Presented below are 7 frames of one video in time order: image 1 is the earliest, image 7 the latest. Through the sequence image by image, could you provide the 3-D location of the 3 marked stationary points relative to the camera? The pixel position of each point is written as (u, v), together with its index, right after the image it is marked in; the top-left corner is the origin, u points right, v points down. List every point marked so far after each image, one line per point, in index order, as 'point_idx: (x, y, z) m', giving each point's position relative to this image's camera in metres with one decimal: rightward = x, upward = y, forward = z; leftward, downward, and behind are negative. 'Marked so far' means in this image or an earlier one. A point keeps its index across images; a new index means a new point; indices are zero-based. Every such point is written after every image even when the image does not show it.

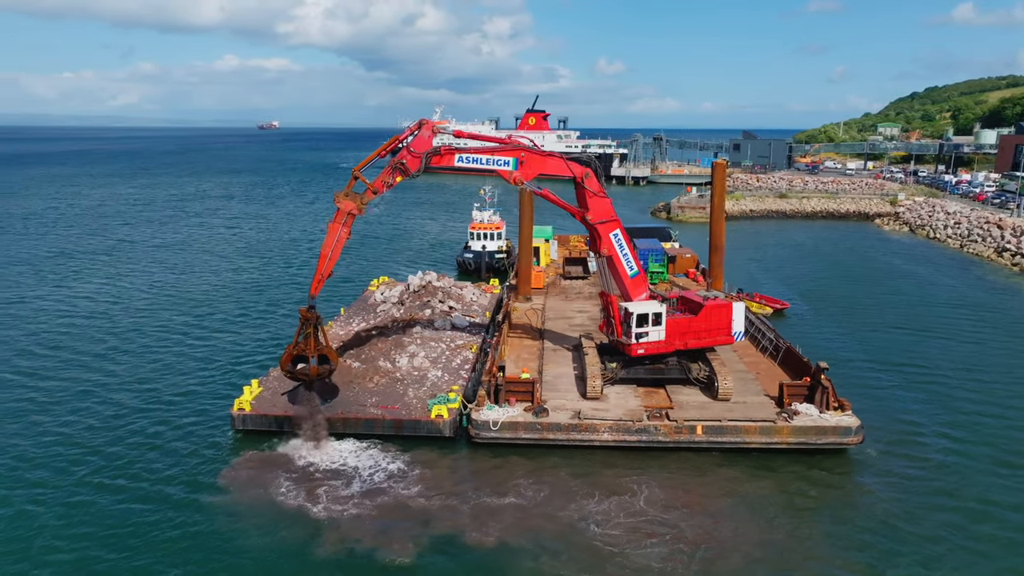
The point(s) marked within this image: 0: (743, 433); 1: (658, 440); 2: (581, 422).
0: (+6.3, -4.0, +19.2) m
1: (+4.0, -4.2, +19.4) m
2: (+1.9, -3.8, +19.6) m
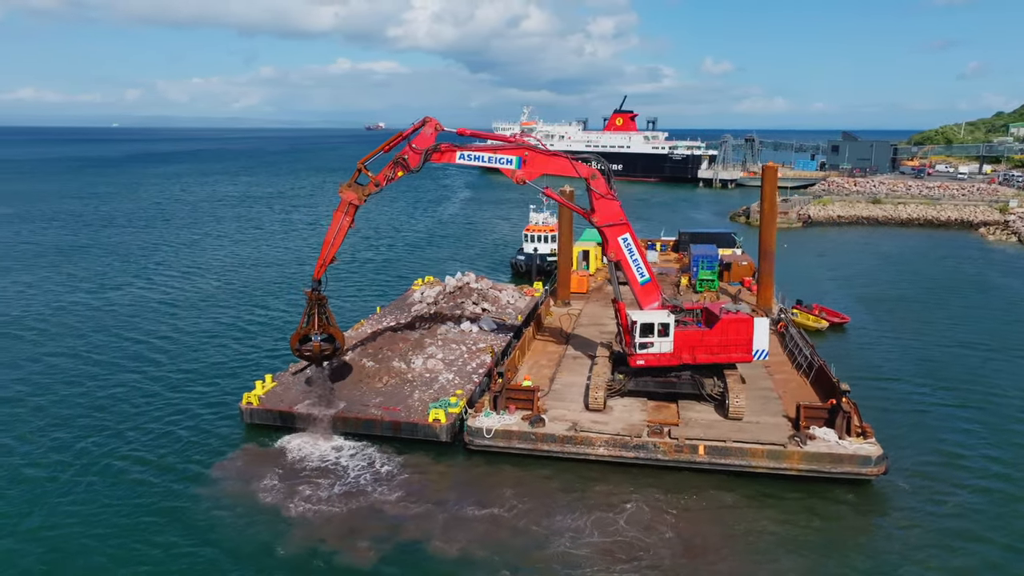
0: (+6.1, -4.3, +17.9) m
1: (+3.8, -4.4, +18.3) m
2: (+1.7, -3.9, +18.8) m
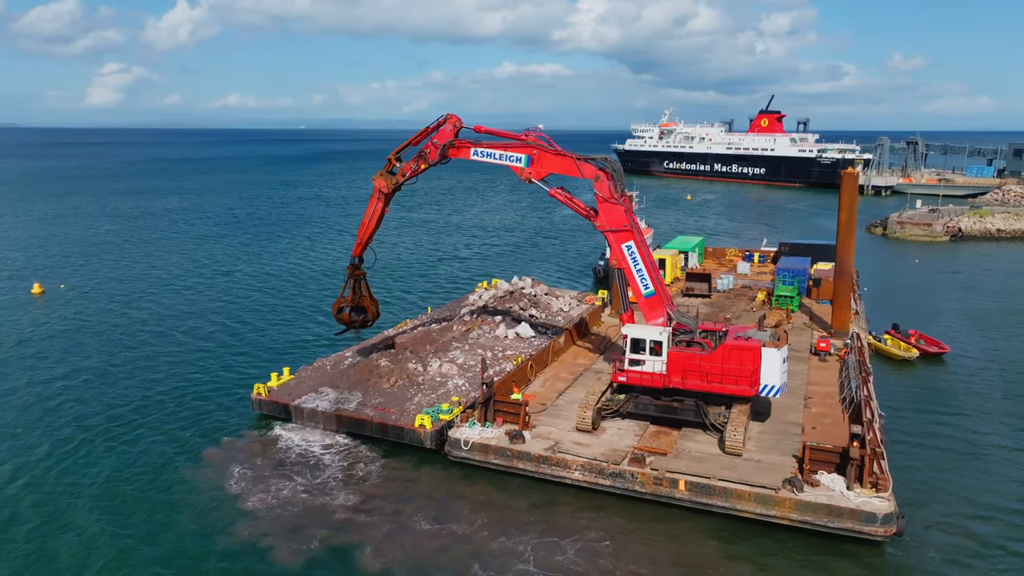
0: (+5.0, -4.7, +15.9) m
1: (+2.9, -4.8, +16.8) m
2: (+1.0, -4.2, +17.7) m
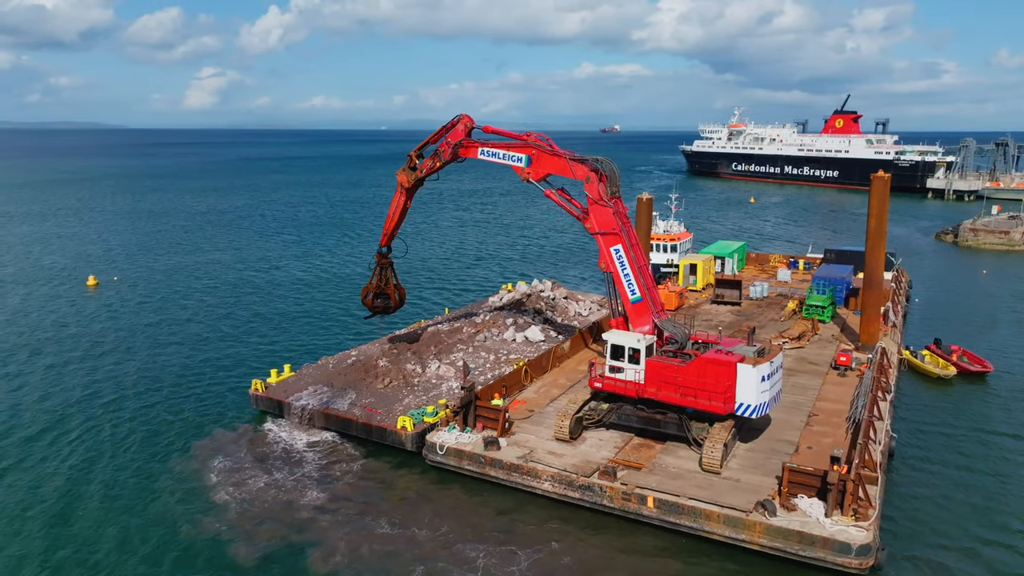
0: (+4.1, -4.9, +15.1) m
1: (+2.1, -5.0, +16.2) m
2: (+0.3, -4.3, +17.3) m
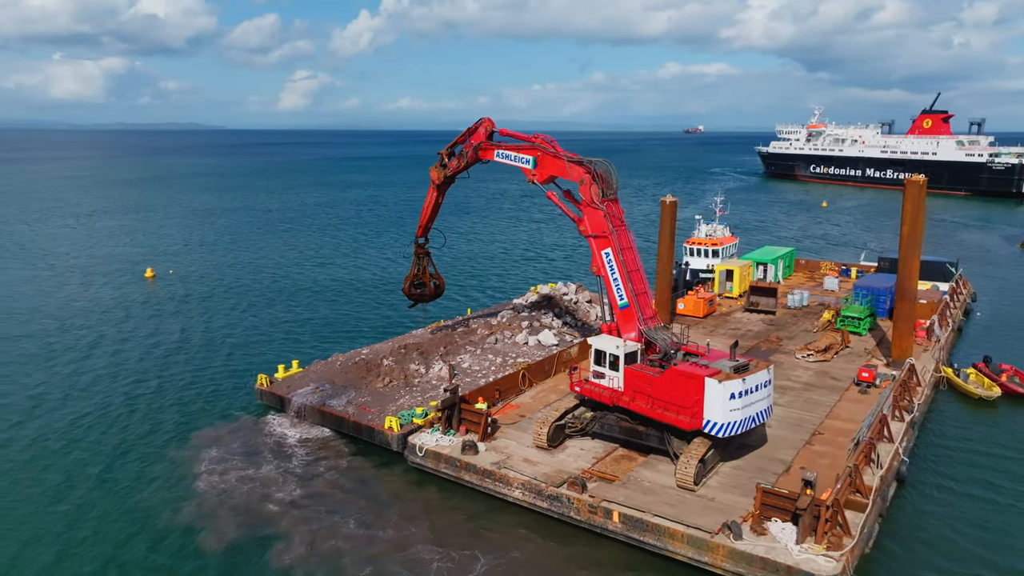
0: (+3.2, -5.1, +14.4) m
1: (+1.3, -5.1, +15.7) m
2: (-0.4, -4.4, +17.0) m
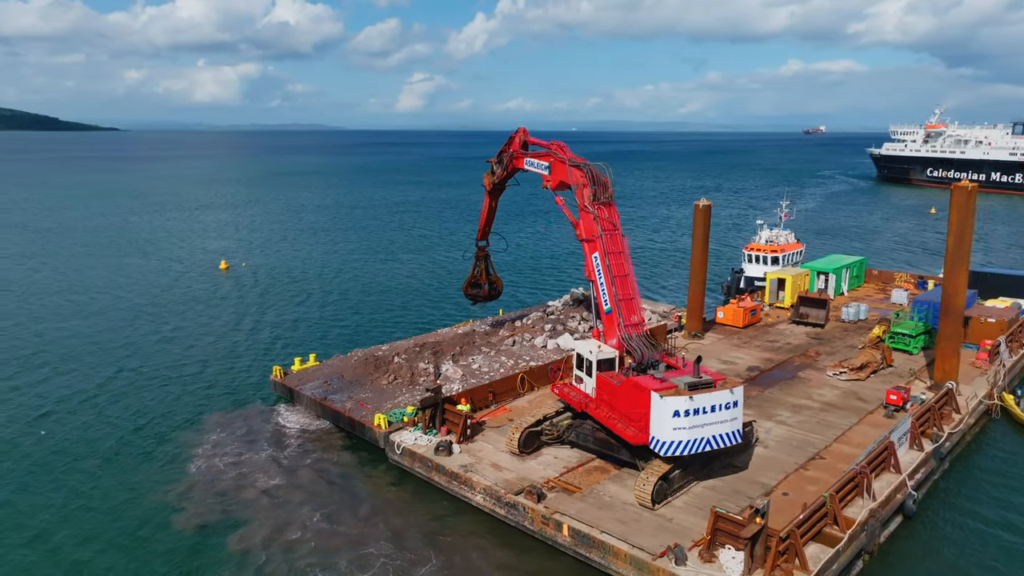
0: (+1.9, -5.3, +13.8) m
1: (+0.2, -5.2, +15.4) m
2: (-1.2, -4.5, +16.9) m
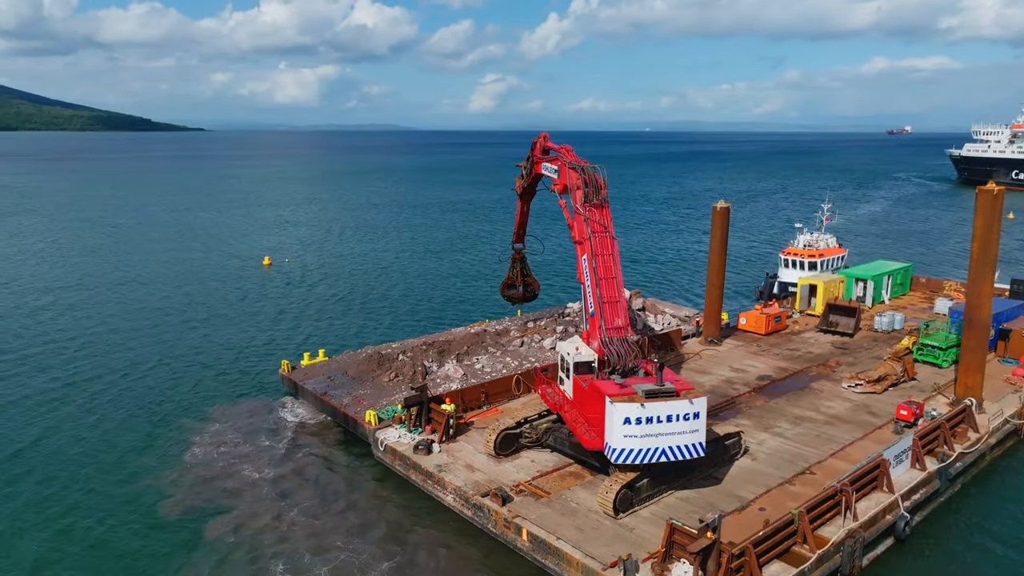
0: (+1.0, -5.3, +13.6) m
1: (-0.5, -5.2, +15.3) m
2: (-1.8, -4.4, +16.9) m
